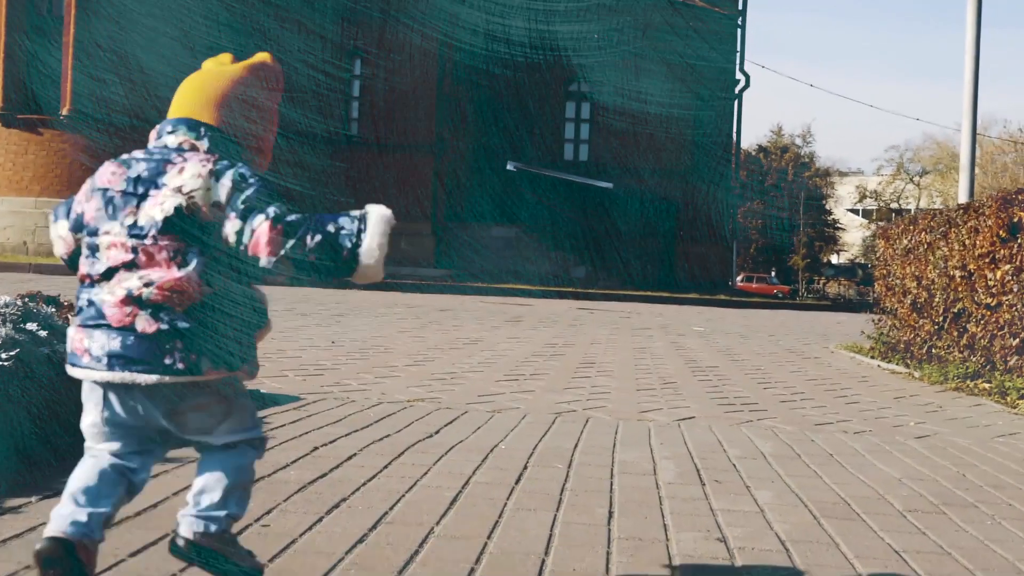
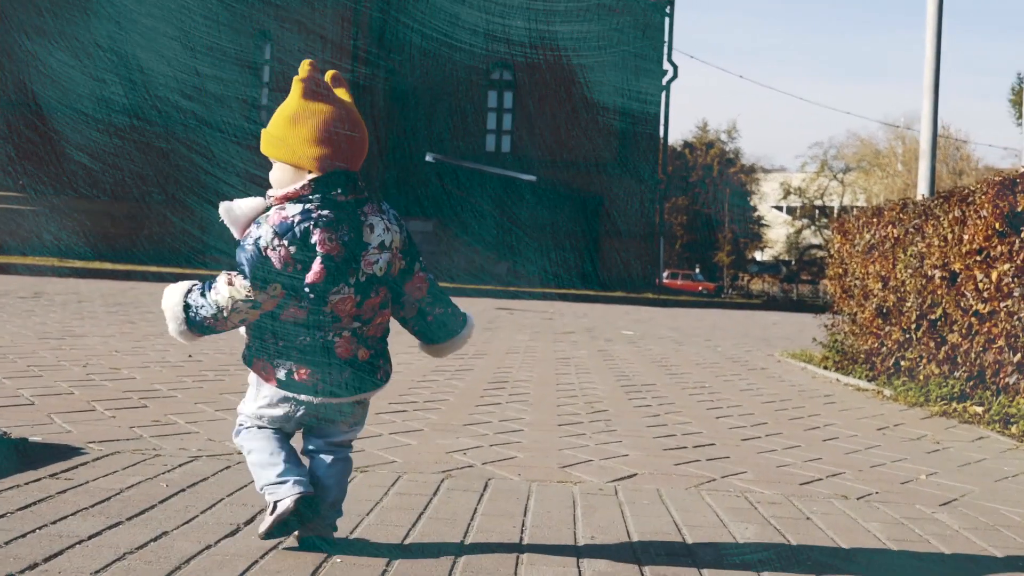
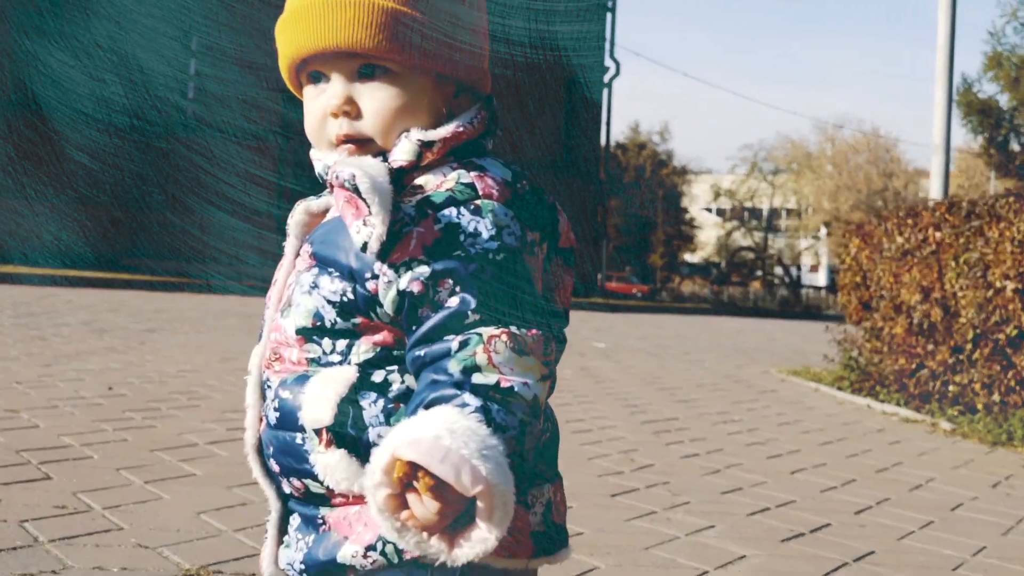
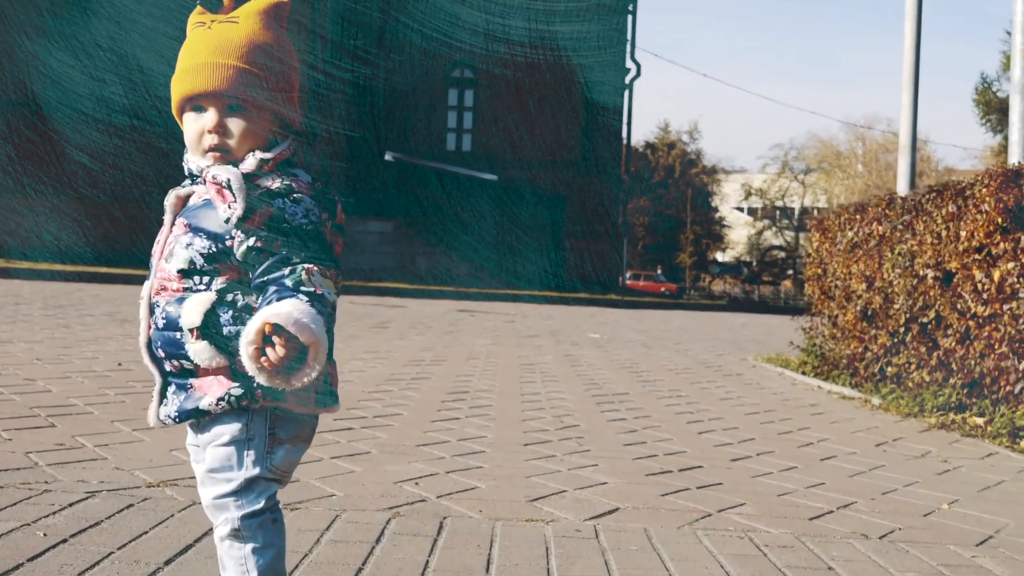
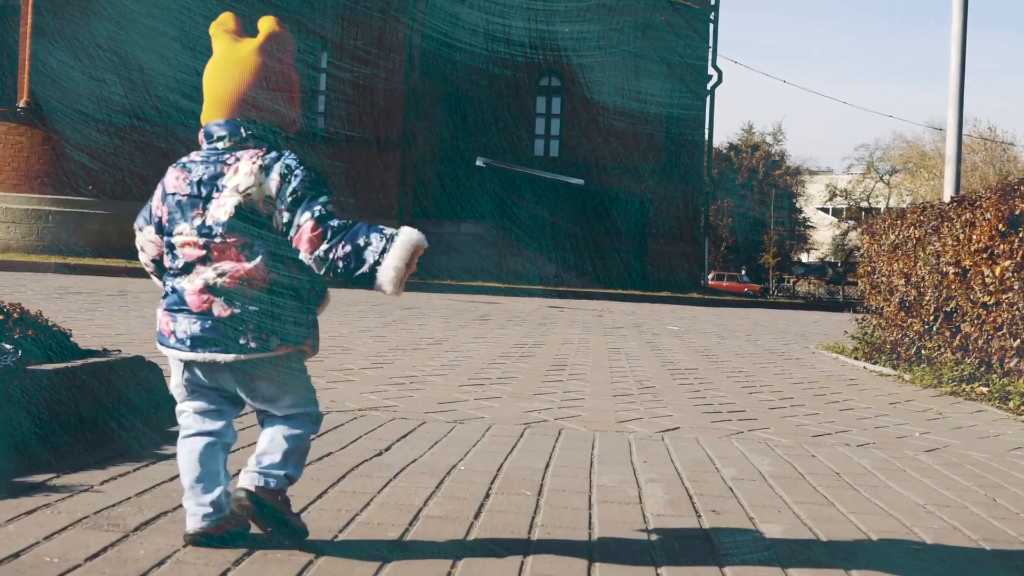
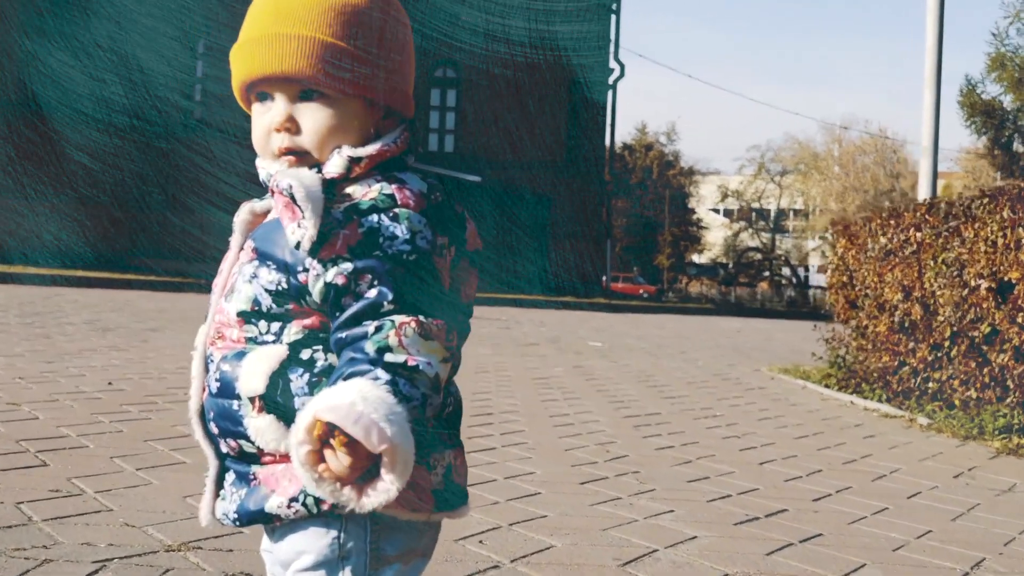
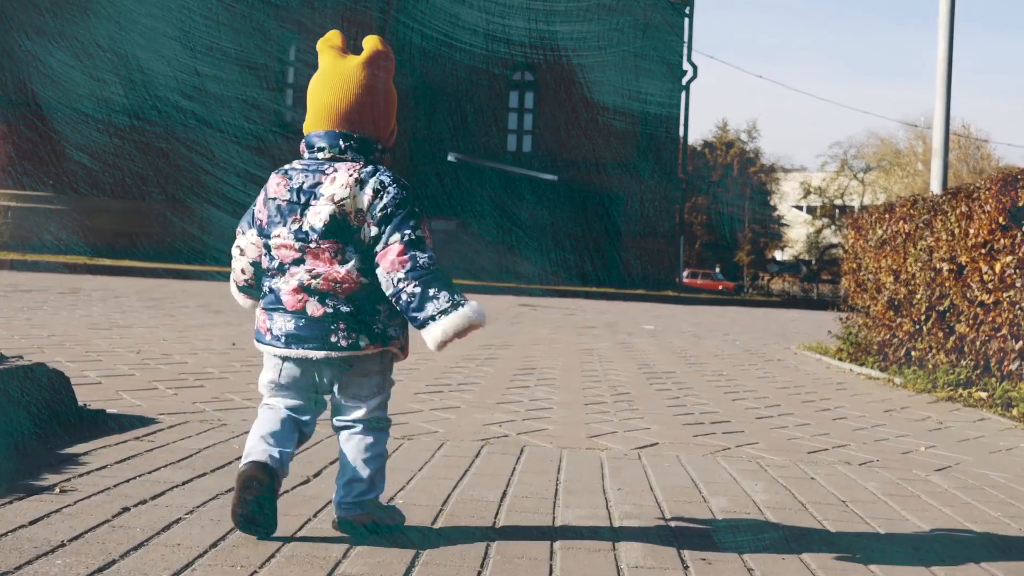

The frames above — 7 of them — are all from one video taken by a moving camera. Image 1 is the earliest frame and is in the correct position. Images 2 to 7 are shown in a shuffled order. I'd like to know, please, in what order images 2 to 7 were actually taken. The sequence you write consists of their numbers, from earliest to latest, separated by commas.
5, 7, 2, 4, 6, 3
